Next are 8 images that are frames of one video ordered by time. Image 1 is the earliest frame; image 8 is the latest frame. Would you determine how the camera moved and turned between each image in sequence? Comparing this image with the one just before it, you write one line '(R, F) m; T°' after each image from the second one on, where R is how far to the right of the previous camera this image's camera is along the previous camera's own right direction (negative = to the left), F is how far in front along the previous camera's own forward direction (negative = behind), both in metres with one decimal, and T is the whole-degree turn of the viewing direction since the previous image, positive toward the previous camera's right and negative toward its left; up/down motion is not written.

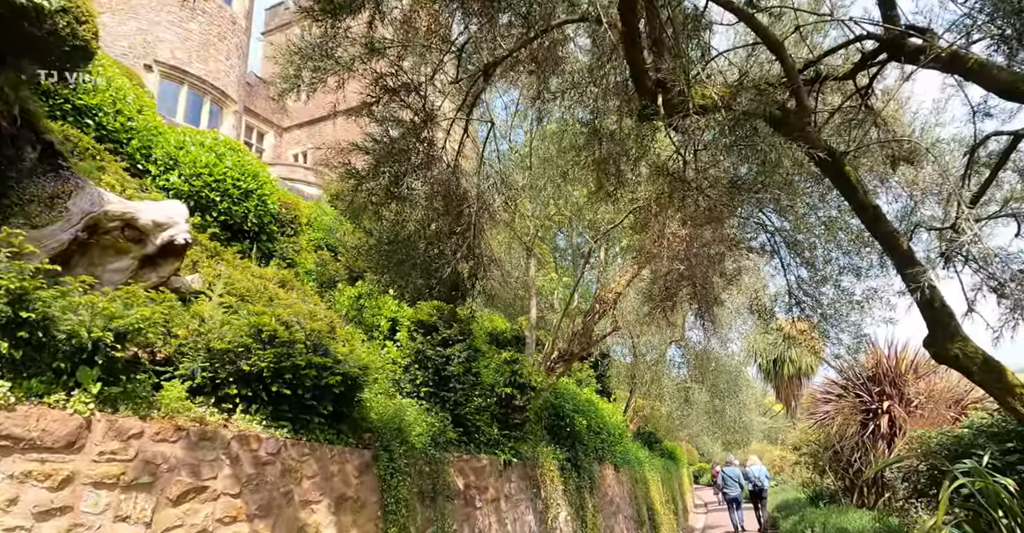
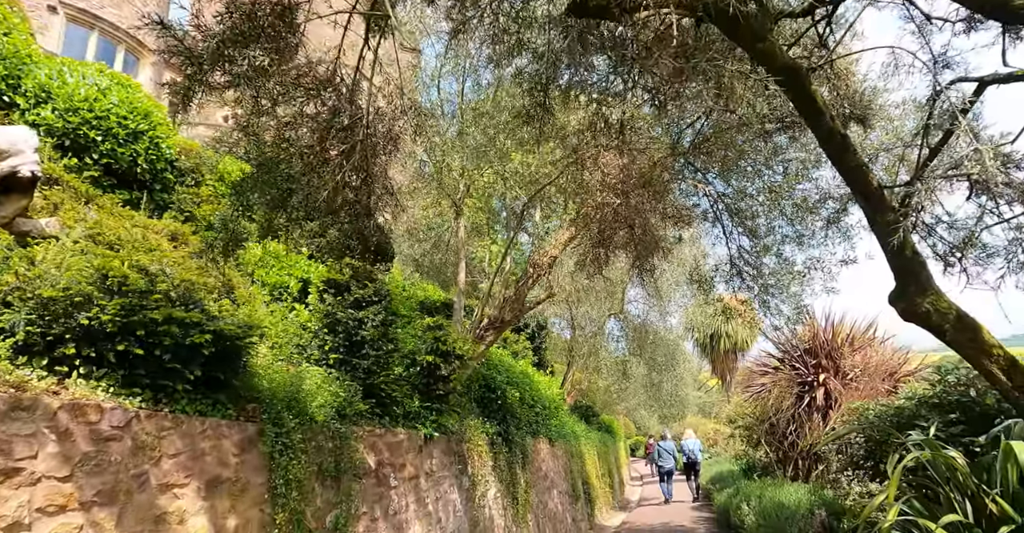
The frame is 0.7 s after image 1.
(+0.2, +0.6) m; +5°
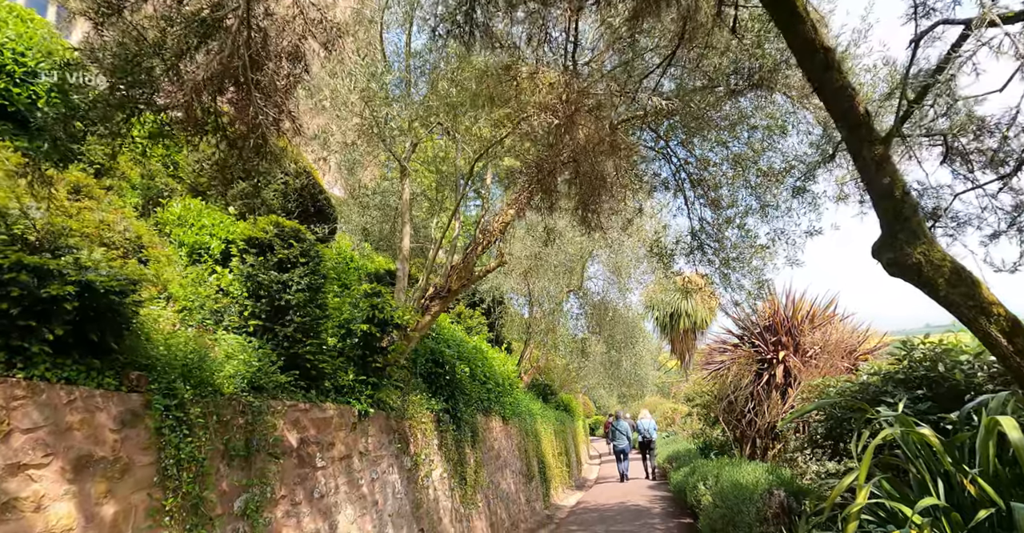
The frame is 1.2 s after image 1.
(+0.2, +0.5) m; +3°
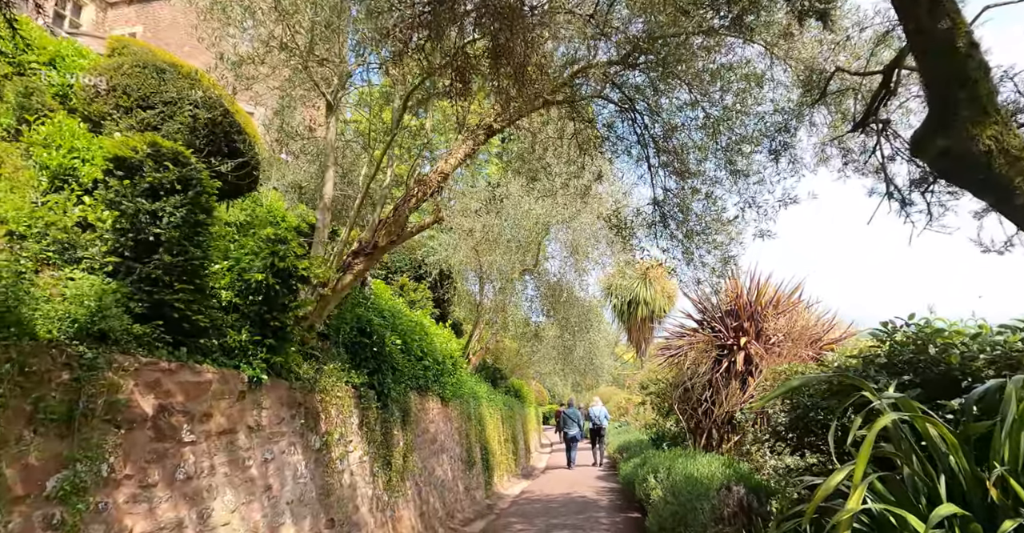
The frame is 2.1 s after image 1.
(+0.3, +0.9) m; +3°
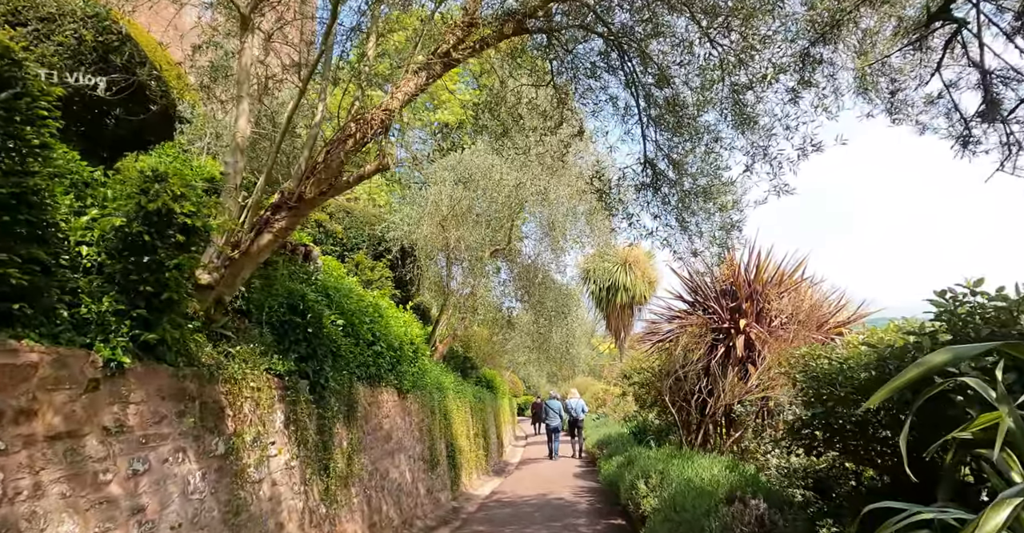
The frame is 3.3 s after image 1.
(+0.1, +1.2) m; +2°
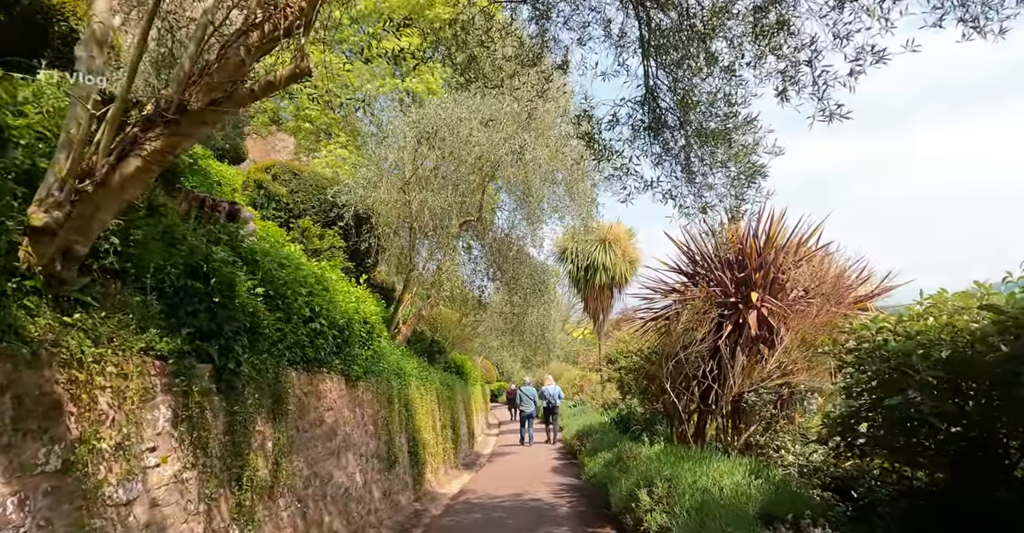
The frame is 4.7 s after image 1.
(0.0, +1.3) m; +2°
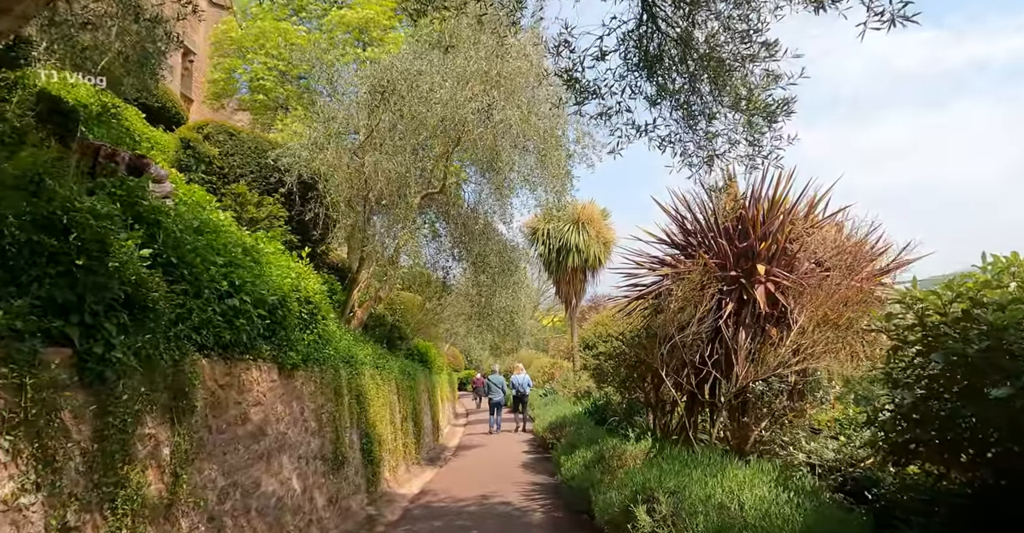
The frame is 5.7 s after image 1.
(0.0, +1.0) m; +3°
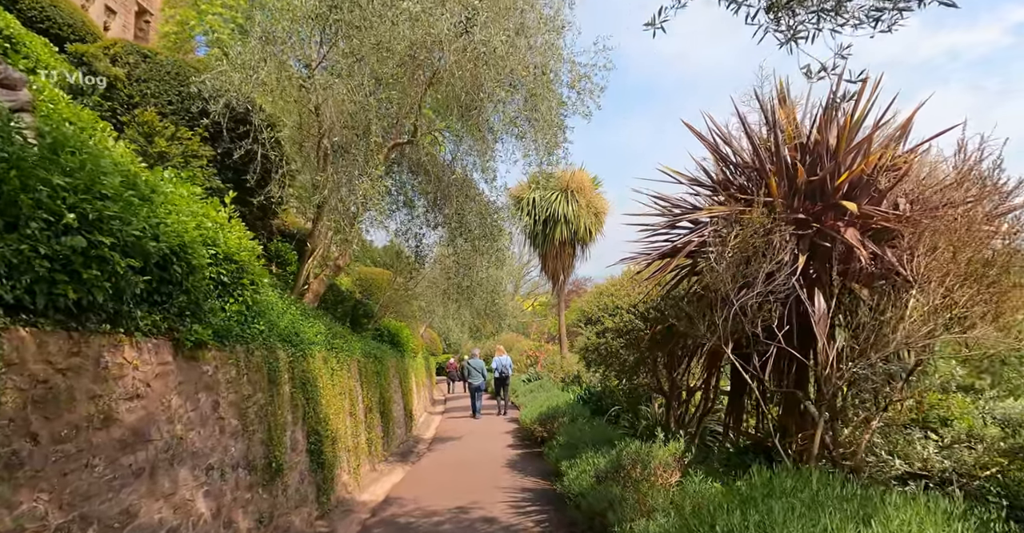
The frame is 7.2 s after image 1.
(-0.1, +1.6) m; +2°
